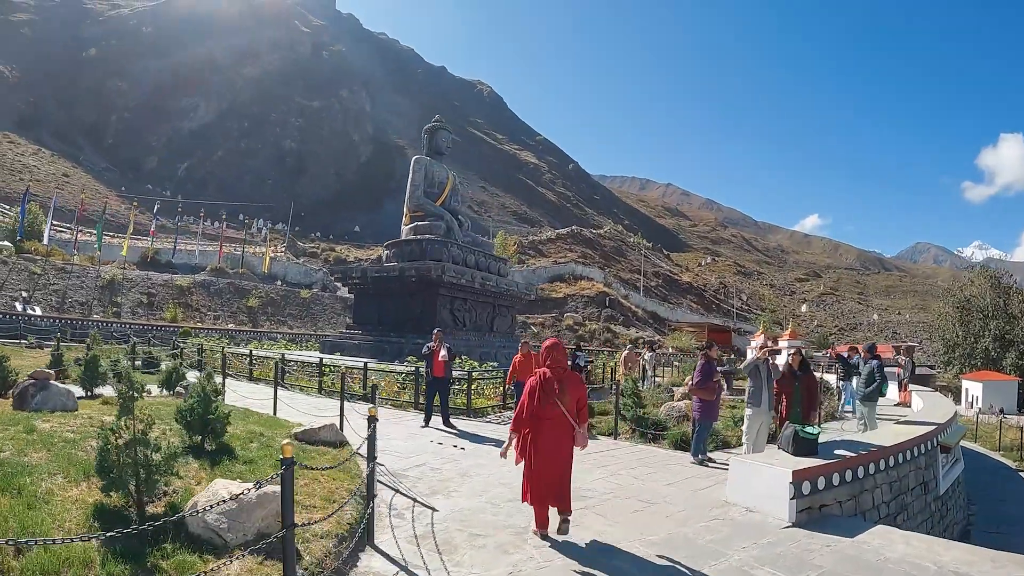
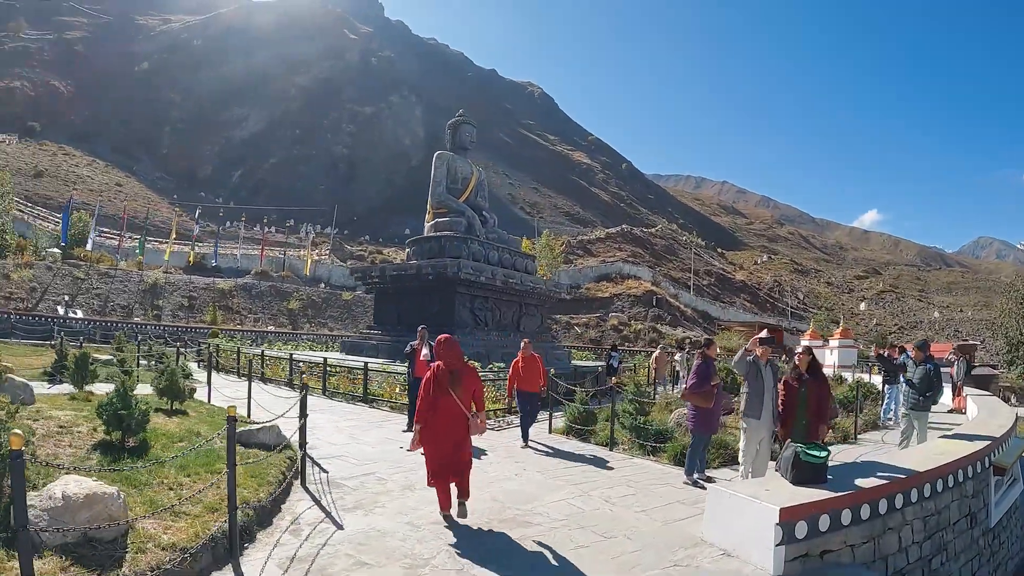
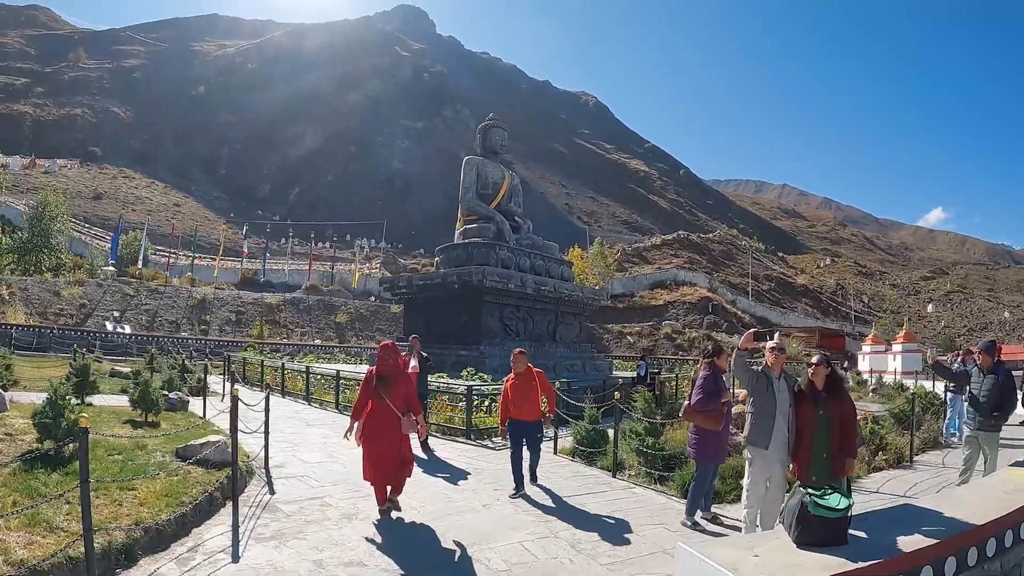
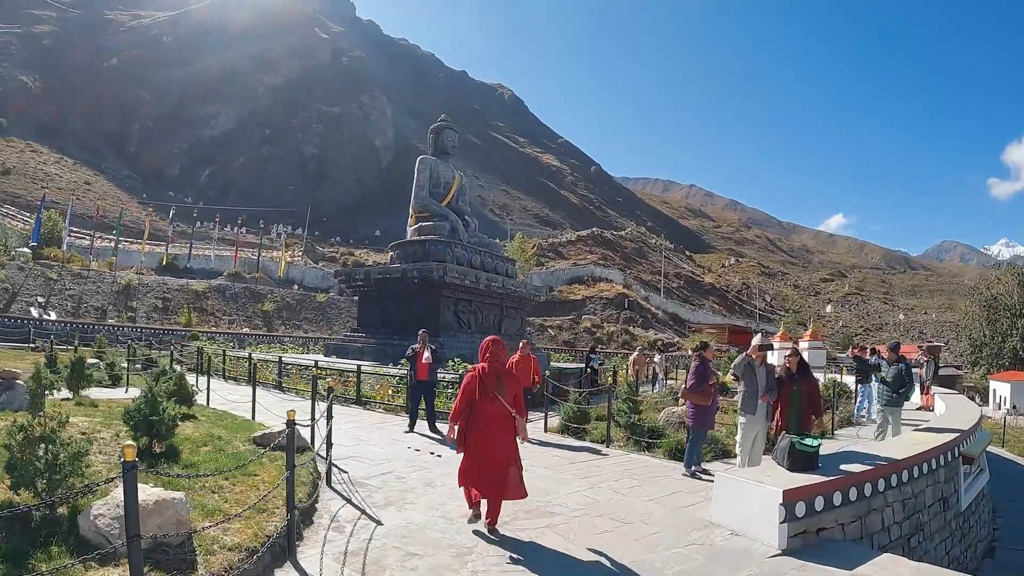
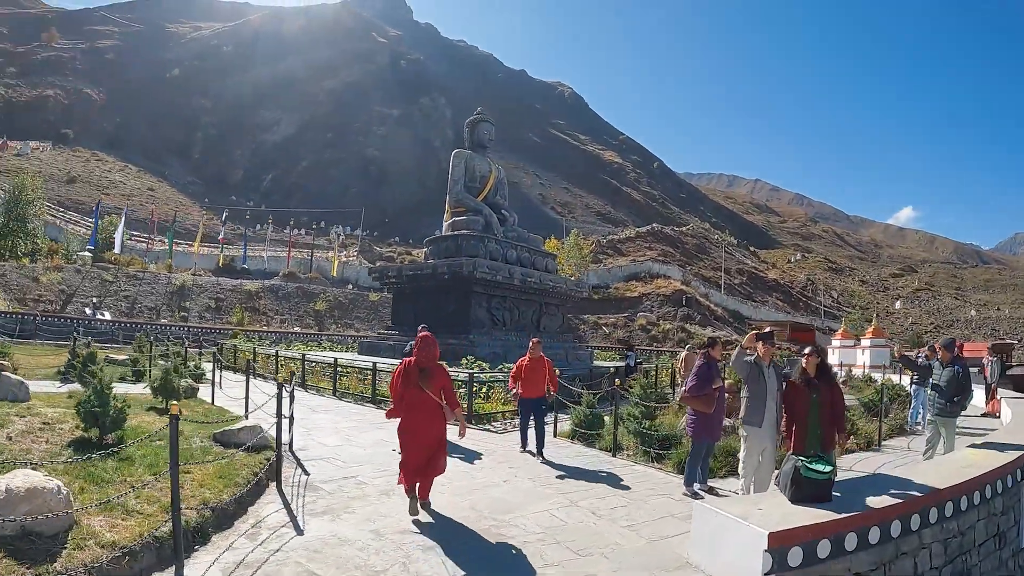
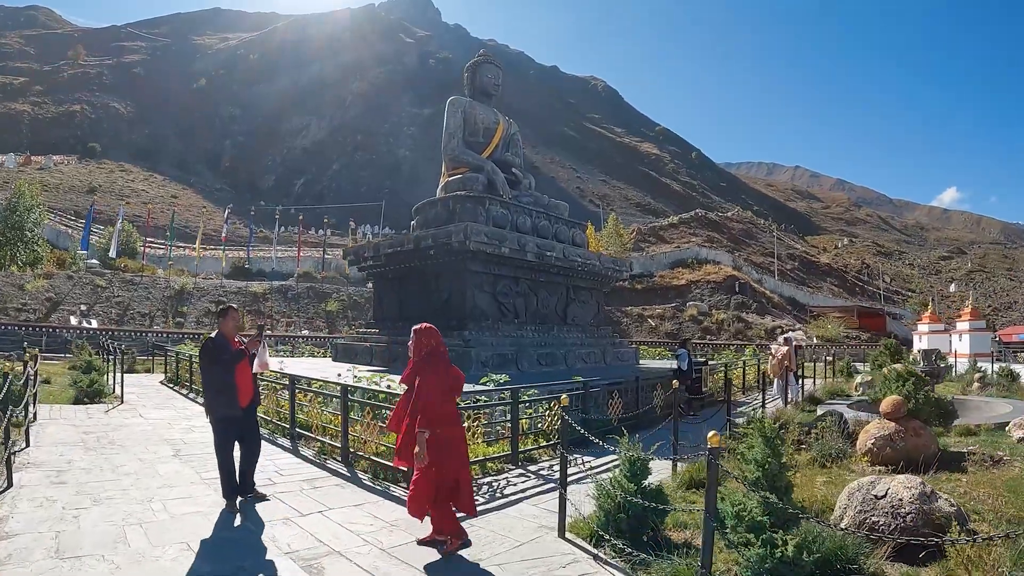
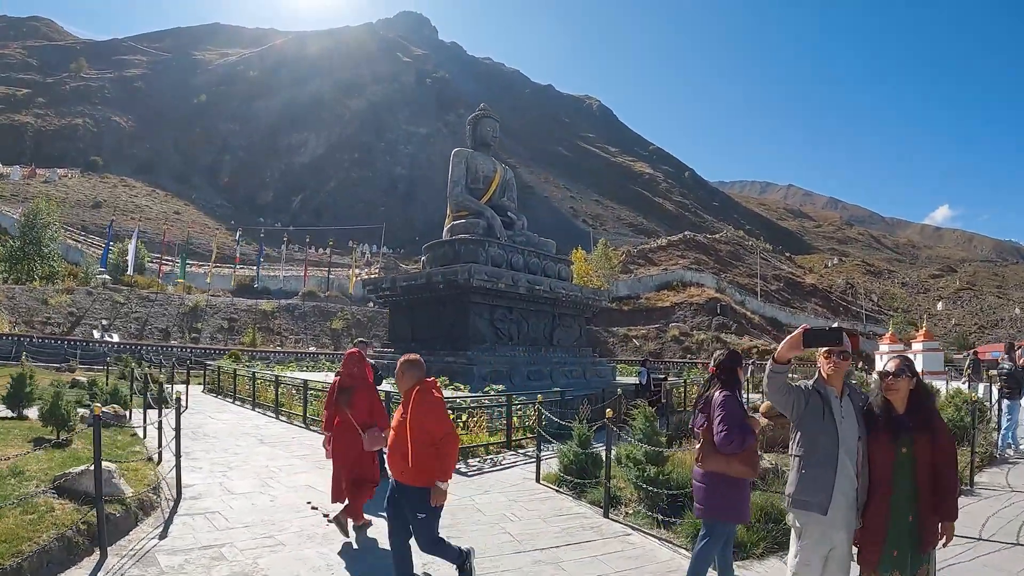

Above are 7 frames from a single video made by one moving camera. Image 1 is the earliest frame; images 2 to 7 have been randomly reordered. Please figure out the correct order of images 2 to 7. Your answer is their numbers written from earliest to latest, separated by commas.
4, 2, 5, 3, 7, 6
